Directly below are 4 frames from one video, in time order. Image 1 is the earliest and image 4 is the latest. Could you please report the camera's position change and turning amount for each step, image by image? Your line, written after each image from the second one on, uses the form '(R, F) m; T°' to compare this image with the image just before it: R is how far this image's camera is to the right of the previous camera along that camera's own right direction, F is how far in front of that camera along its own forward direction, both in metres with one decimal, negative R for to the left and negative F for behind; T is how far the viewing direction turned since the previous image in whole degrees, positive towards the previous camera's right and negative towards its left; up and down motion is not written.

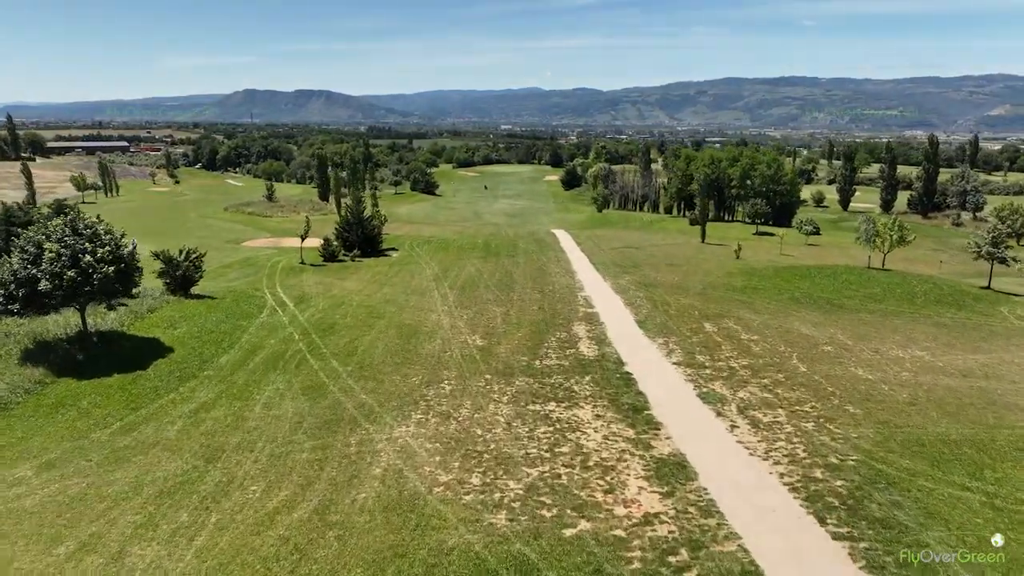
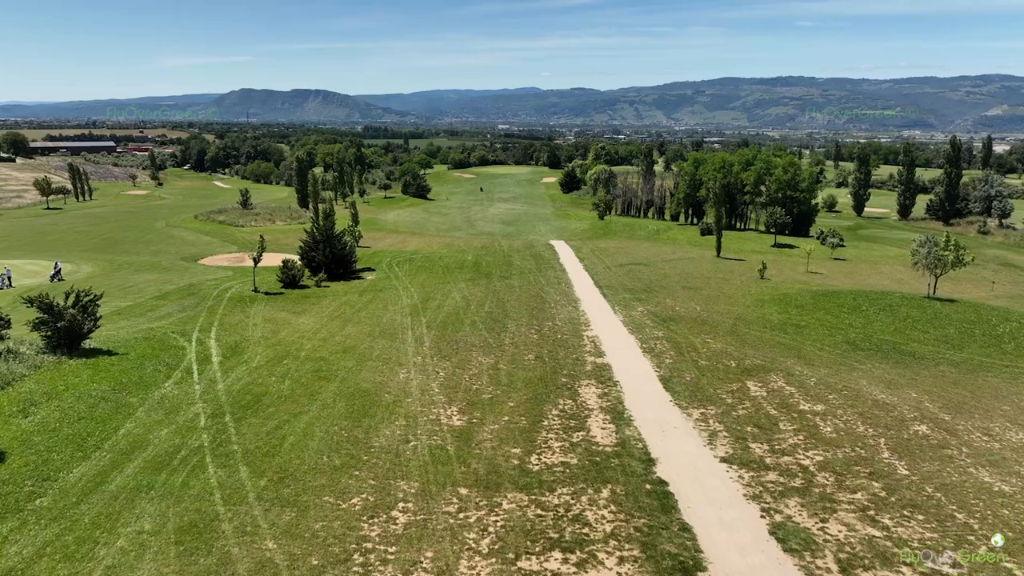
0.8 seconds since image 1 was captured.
(+0.2, +6.5) m; 0°
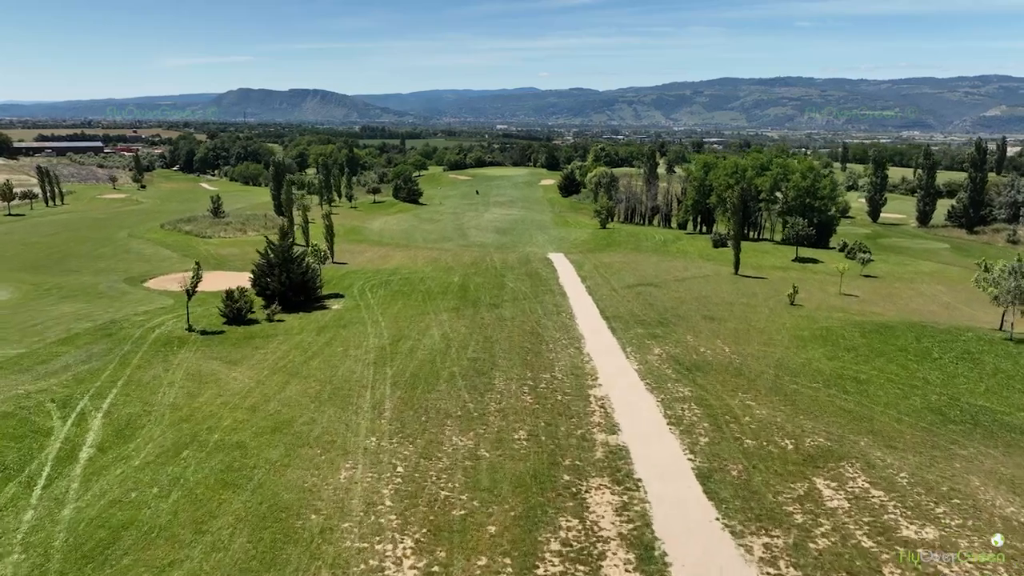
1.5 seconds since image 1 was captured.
(+0.3, +6.3) m; 0°
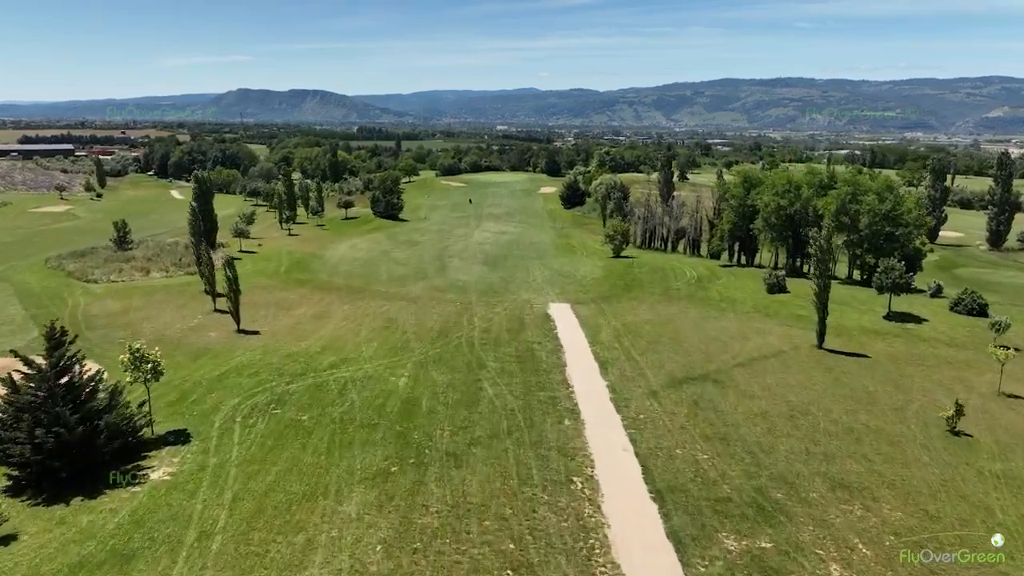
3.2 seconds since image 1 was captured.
(+0.7, +16.4) m; 0°
